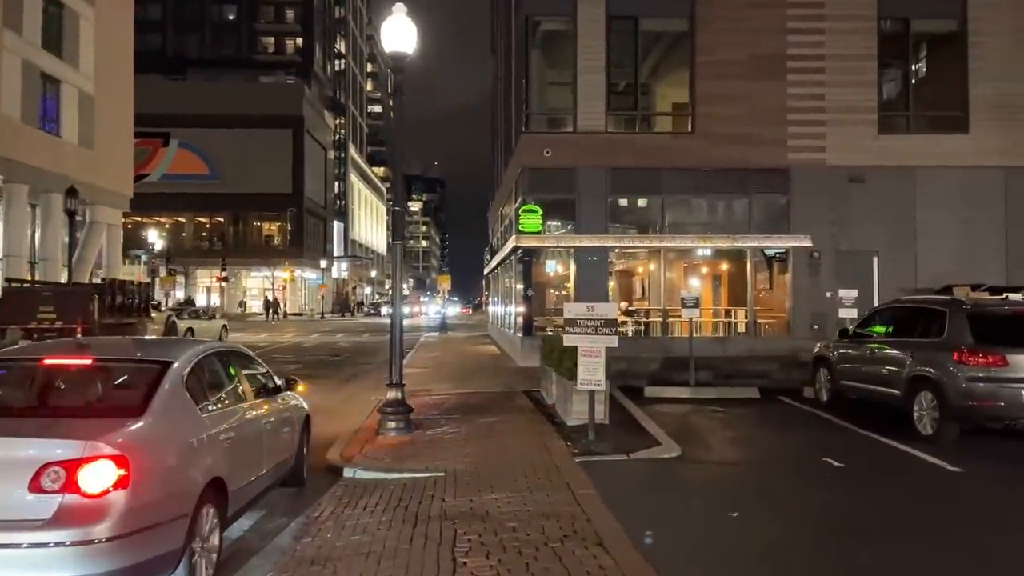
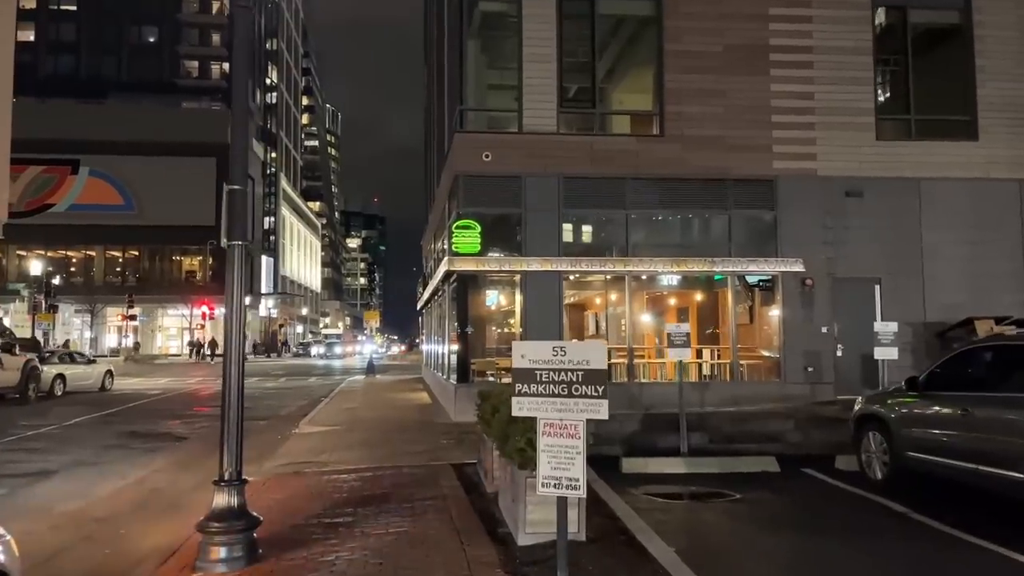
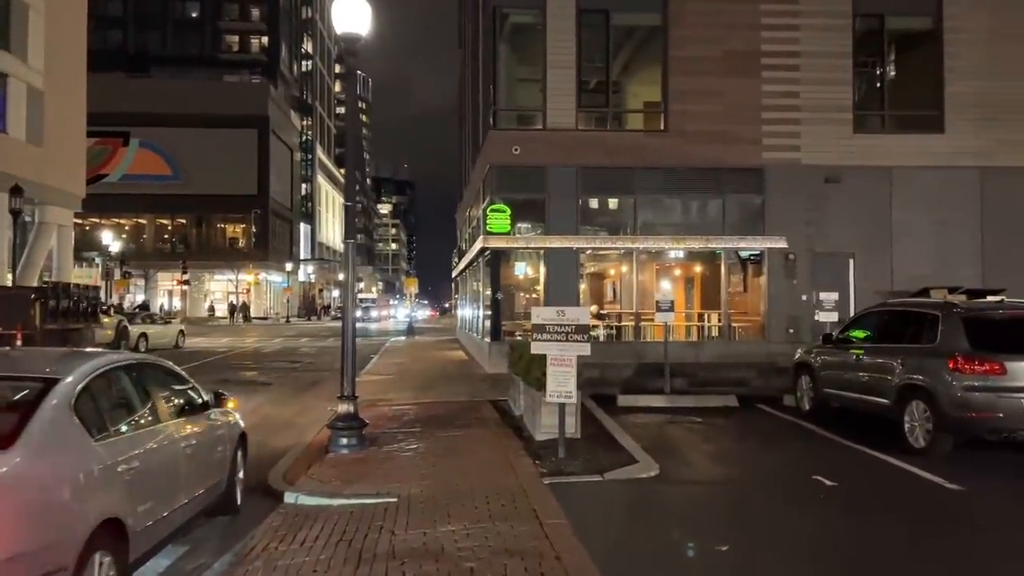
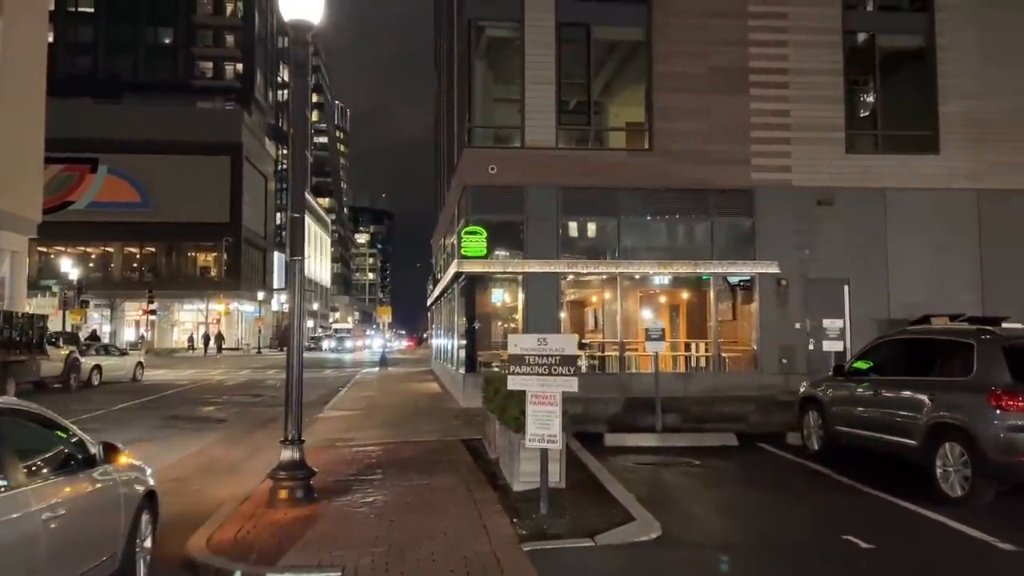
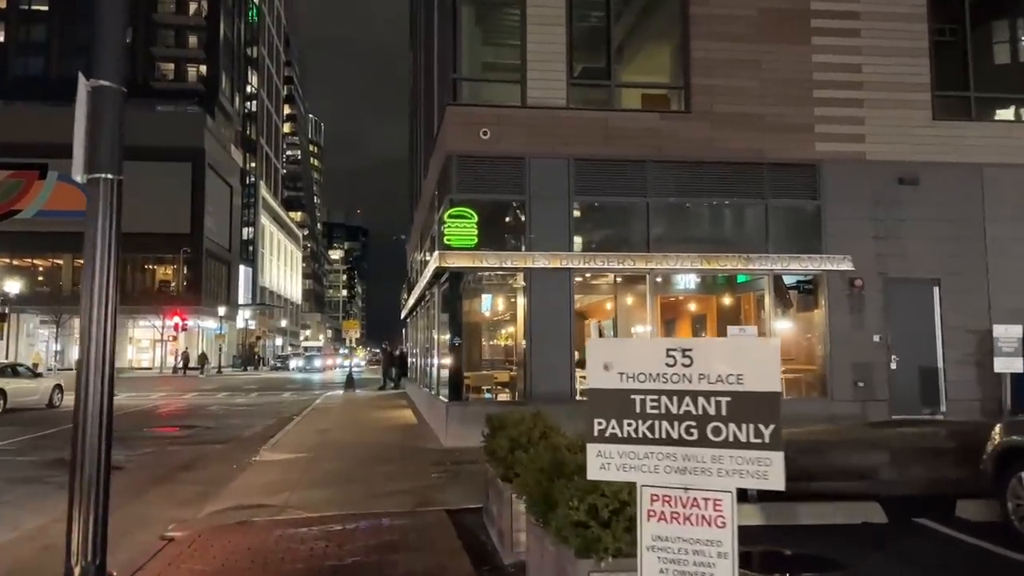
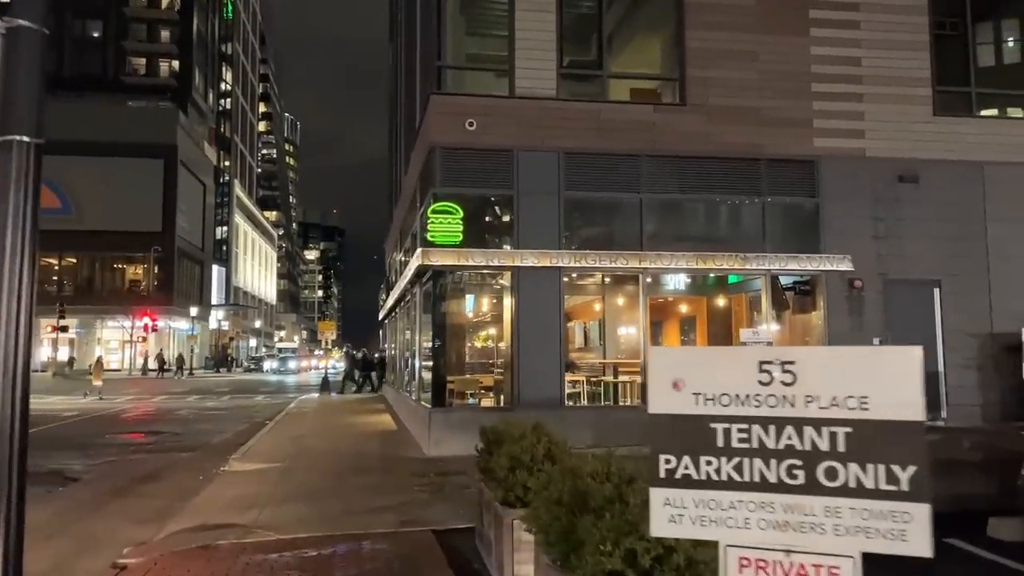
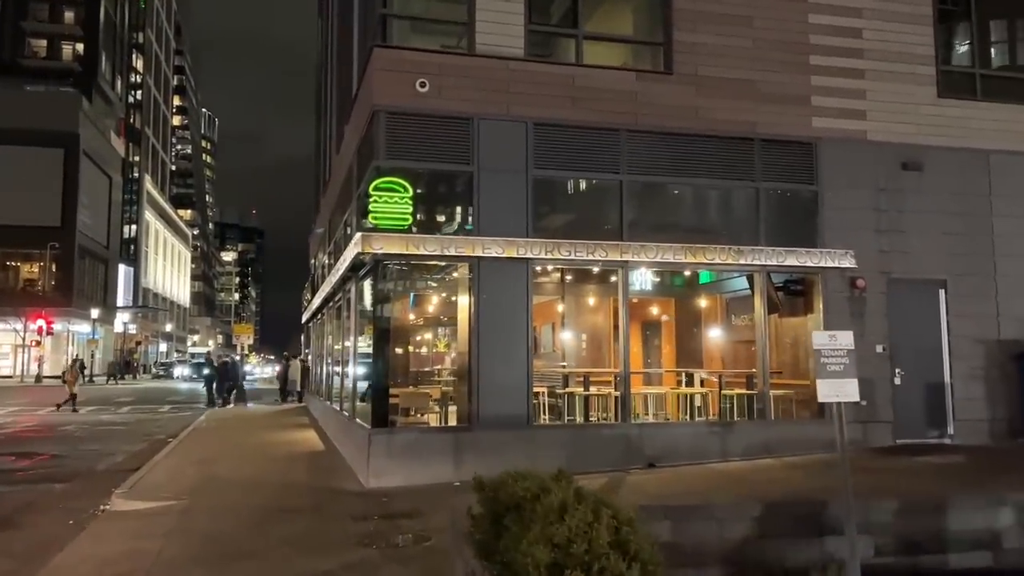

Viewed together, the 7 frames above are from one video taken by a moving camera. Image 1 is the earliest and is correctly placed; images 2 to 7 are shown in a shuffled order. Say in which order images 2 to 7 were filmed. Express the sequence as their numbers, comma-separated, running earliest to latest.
3, 4, 2, 5, 6, 7
